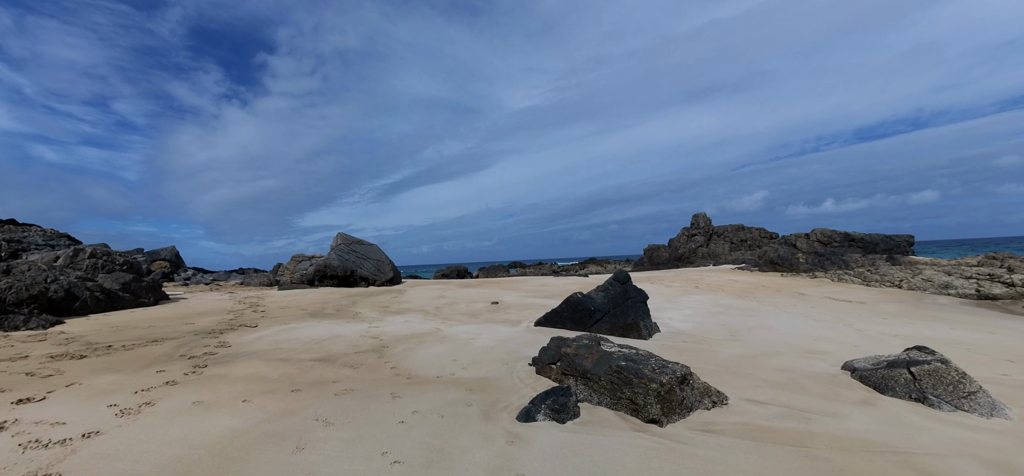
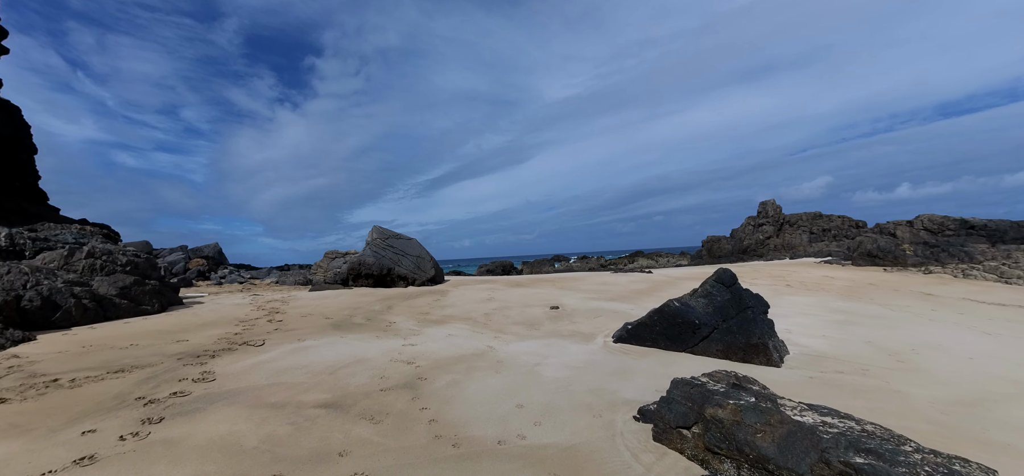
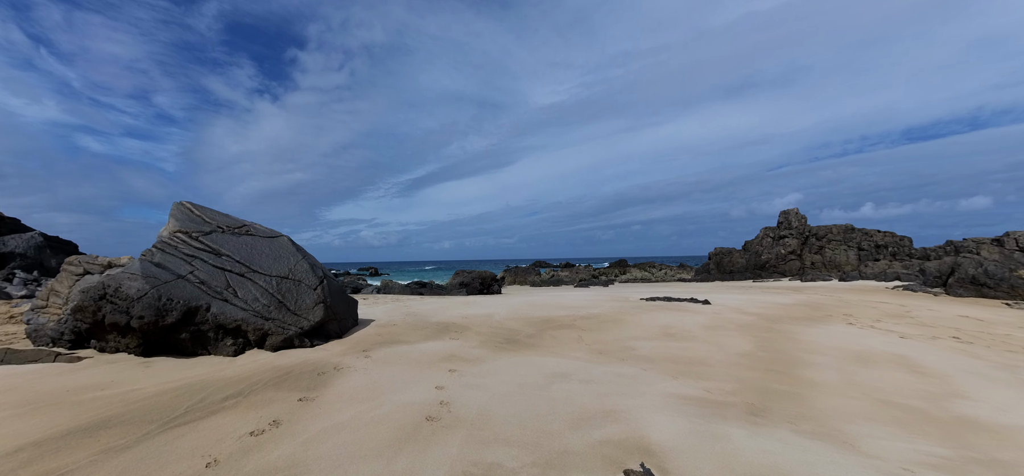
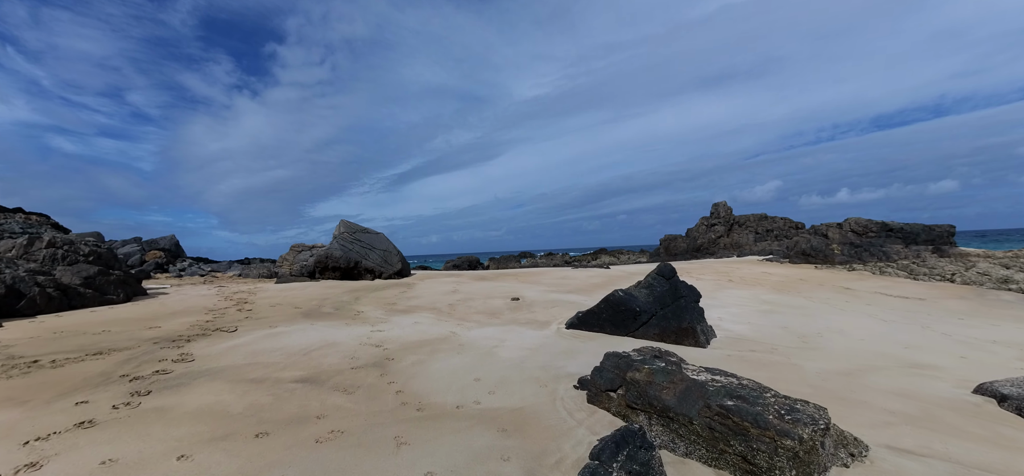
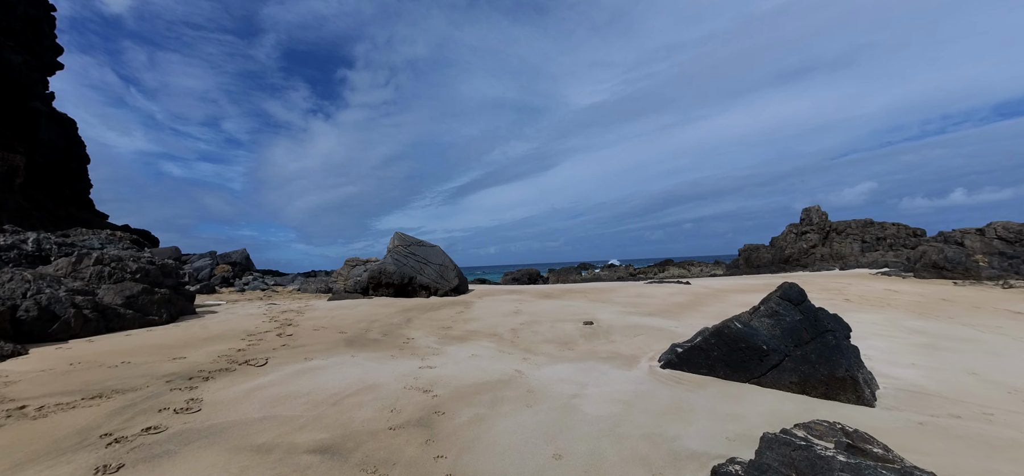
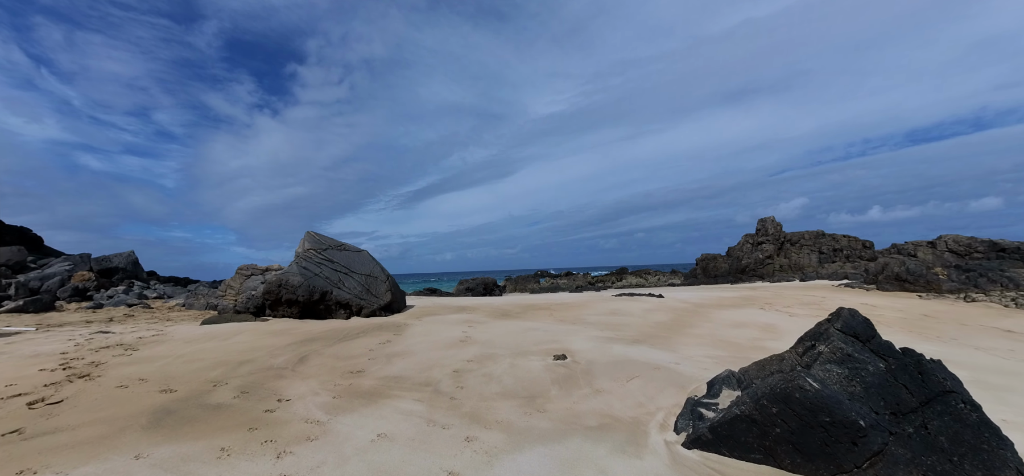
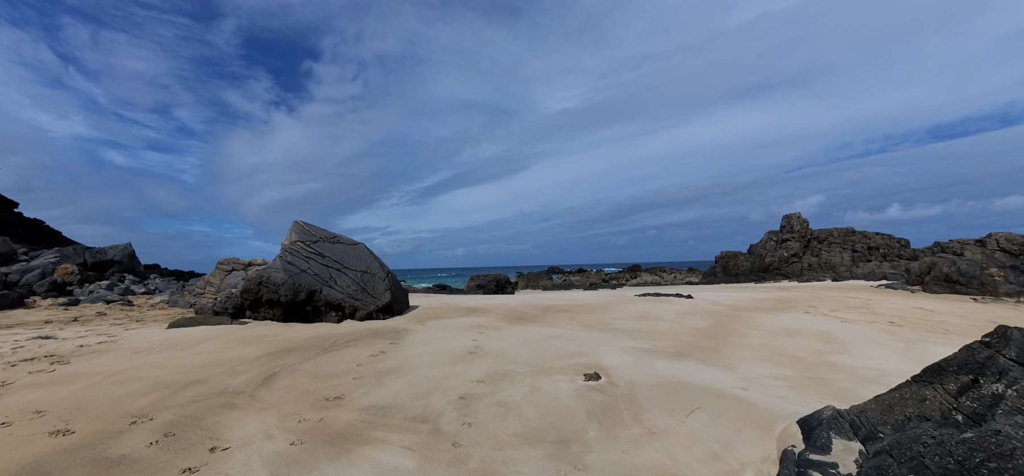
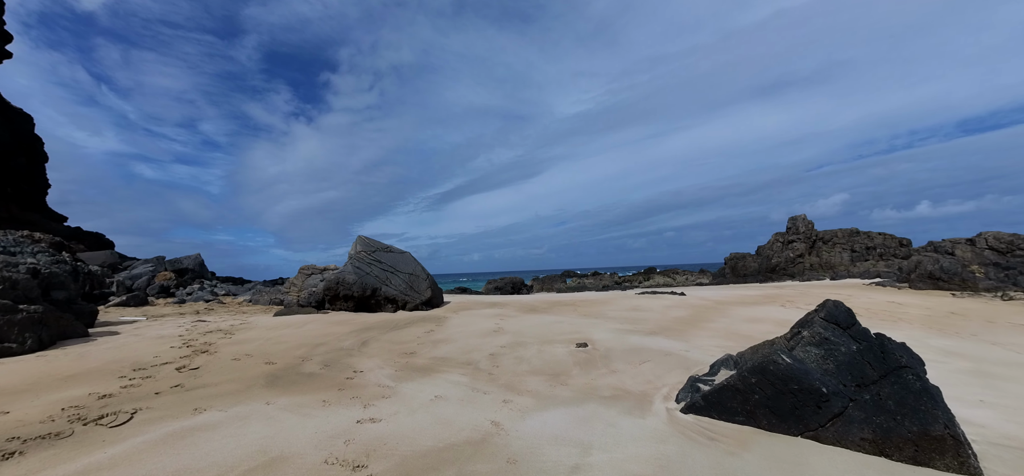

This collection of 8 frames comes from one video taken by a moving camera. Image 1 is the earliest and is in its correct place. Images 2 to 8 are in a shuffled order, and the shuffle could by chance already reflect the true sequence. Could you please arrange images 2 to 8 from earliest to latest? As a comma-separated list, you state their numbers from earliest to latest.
4, 2, 5, 8, 6, 7, 3
